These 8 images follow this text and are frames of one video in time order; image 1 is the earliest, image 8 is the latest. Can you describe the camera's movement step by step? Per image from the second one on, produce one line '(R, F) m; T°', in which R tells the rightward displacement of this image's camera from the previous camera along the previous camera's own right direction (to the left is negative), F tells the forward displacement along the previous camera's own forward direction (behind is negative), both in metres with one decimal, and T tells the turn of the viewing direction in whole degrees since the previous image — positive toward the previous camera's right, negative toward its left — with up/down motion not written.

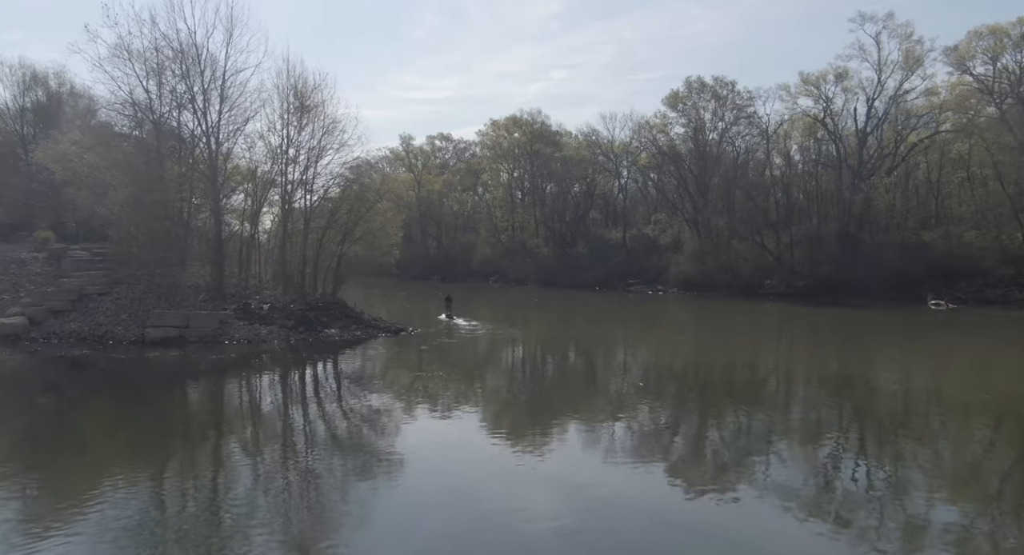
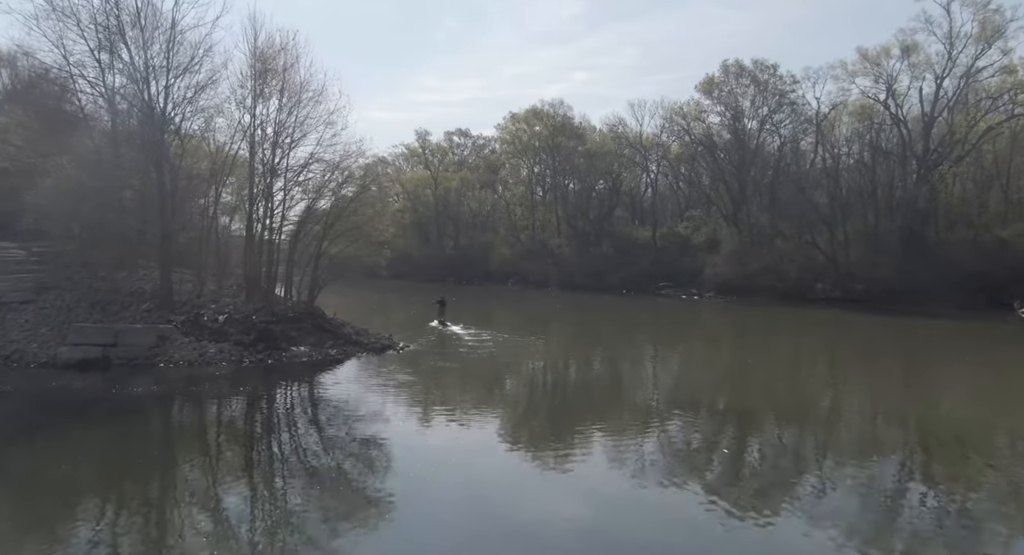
(+0.1, +3.2) m; -2°
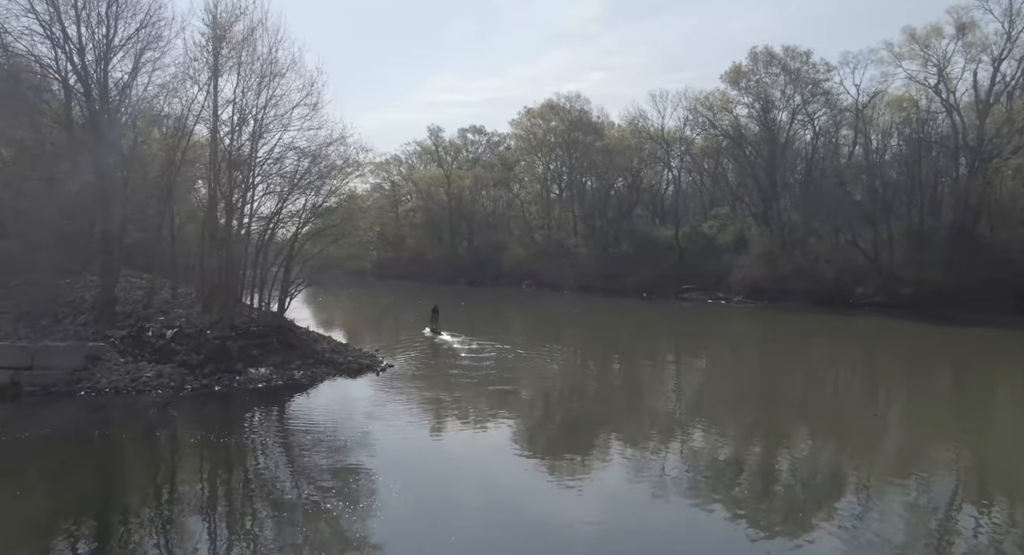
(+0.2, +2.1) m; -1°
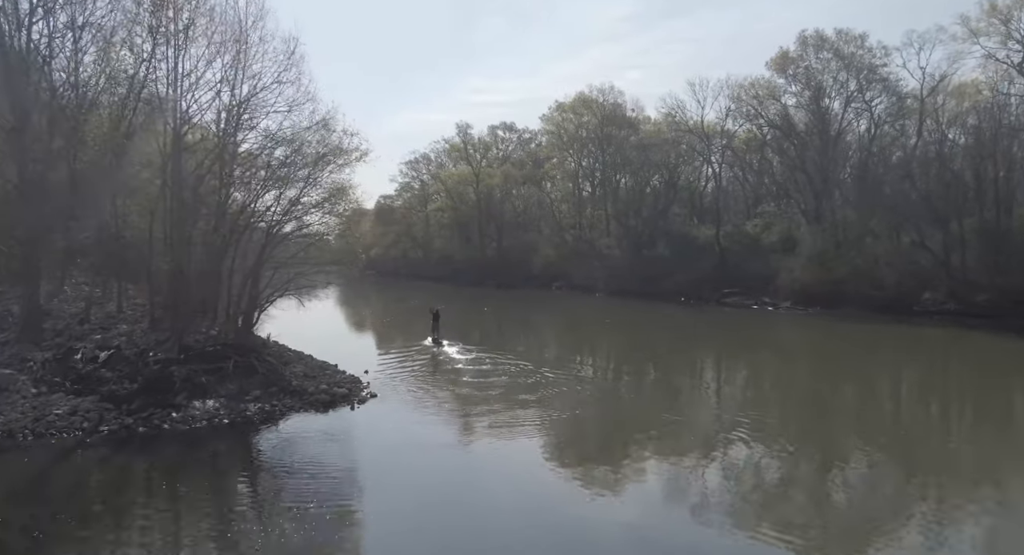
(+0.3, +2.2) m; -3°
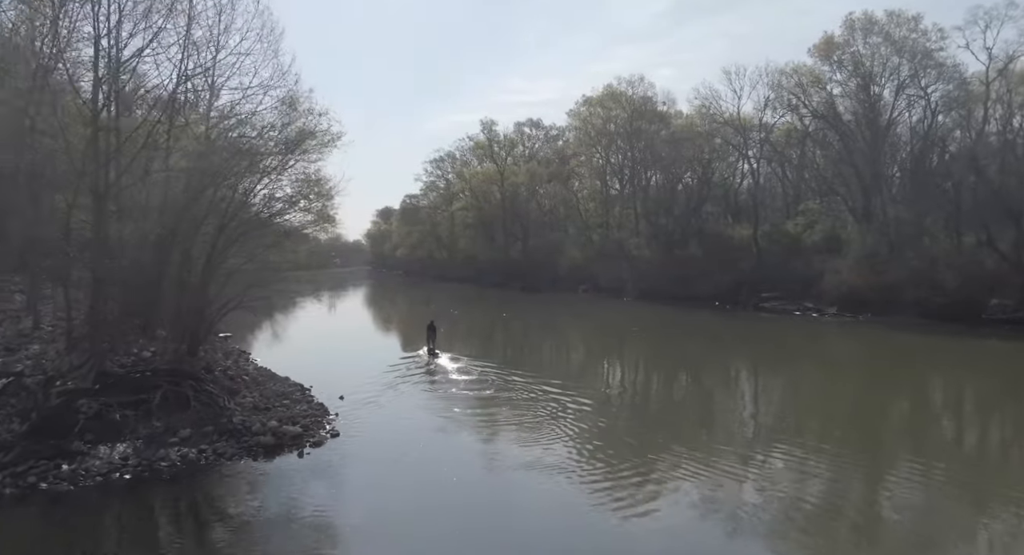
(+0.3, +1.9) m; -2°
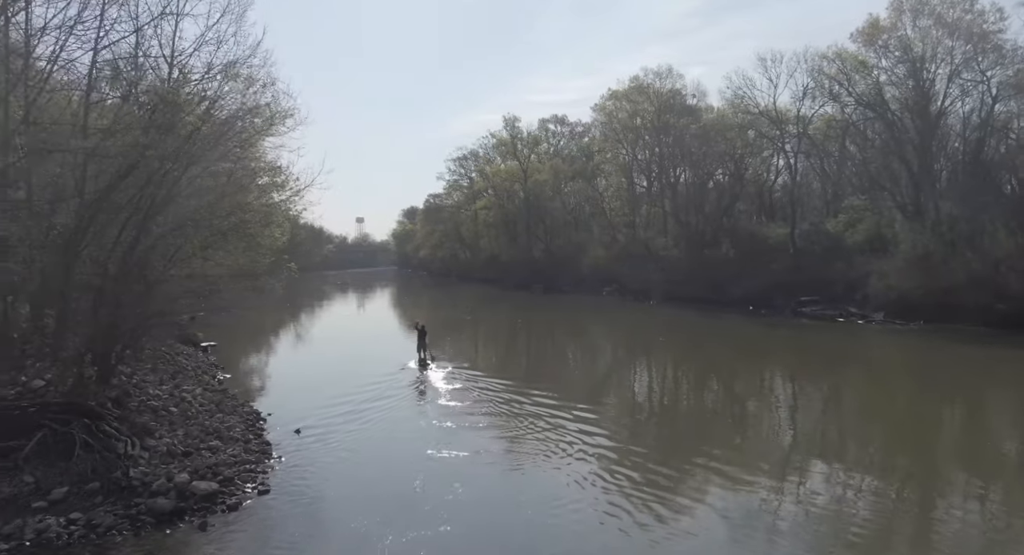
(+0.4, +1.8) m; -2°
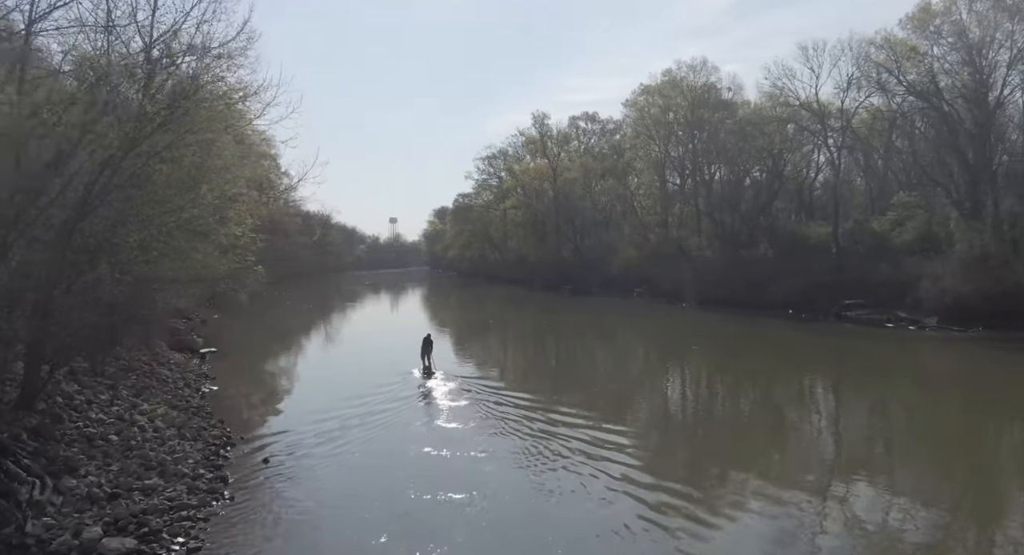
(+0.3, +1.2) m; -3°
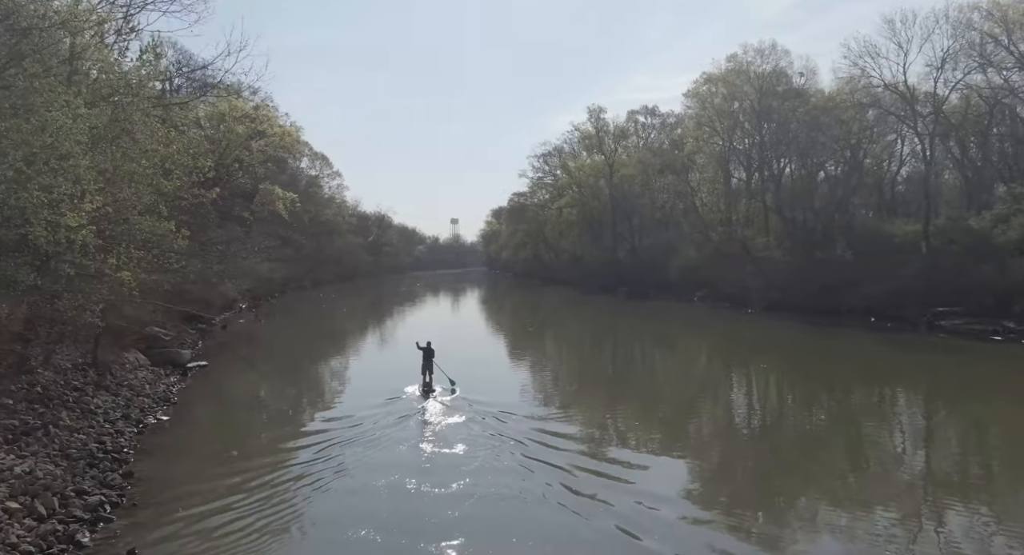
(+0.6, +2.4) m; -5°
